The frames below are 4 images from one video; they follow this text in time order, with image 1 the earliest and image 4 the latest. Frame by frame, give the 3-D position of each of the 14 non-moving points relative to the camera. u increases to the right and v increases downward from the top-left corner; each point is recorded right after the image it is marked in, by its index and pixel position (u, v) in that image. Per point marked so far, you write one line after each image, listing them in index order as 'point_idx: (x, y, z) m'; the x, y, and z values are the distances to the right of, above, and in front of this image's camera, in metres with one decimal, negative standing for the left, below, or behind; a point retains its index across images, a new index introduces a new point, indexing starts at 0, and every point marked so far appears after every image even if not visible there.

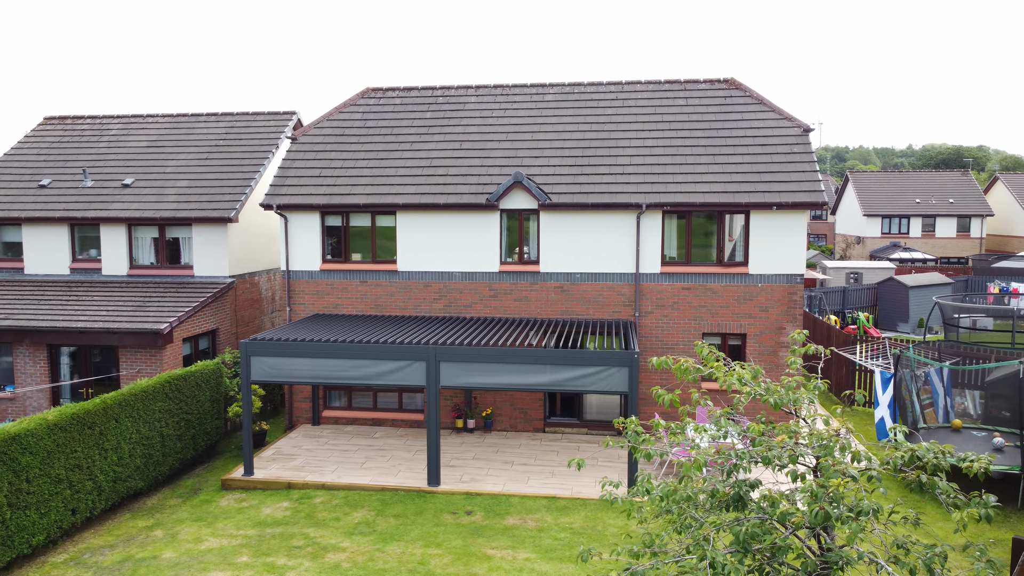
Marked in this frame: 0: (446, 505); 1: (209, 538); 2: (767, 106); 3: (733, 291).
0: (-1.0, -3.3, +12.3) m
1: (-4.2, -3.5, +11.3) m
2: (+5.4, +3.8, +16.9) m
3: (+4.2, -0.1, +15.2) m
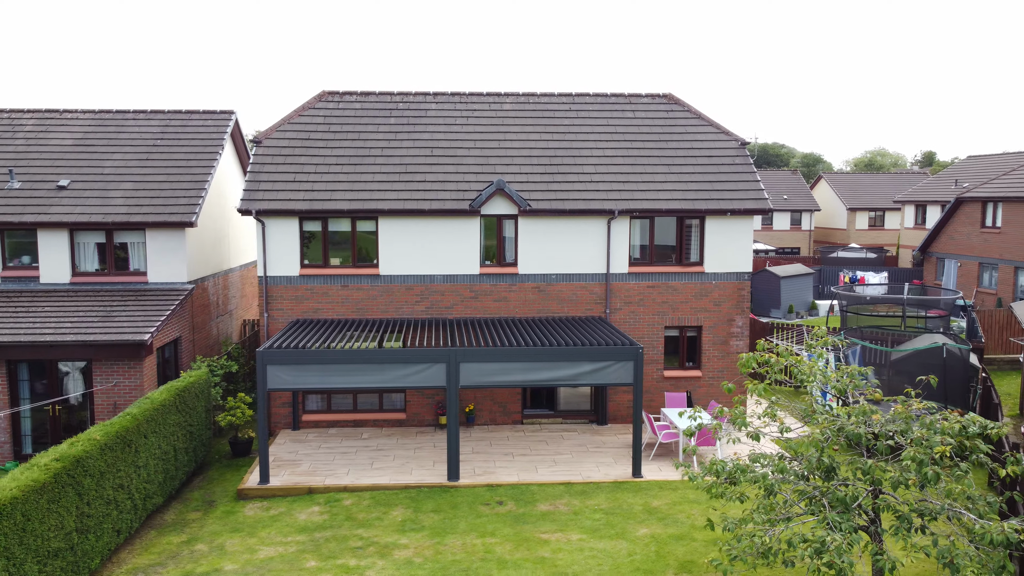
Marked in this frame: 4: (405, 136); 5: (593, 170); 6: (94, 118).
0: (-0.6, -3.4, +13.0) m
1: (-3.5, -3.7, +11.4) m
2: (+4.5, +3.9, +18.8) m
3: (+3.8, 0.0, +16.9) m
4: (-2.3, +3.3, +17.7) m
5: (+1.7, +2.5, +17.3) m
6: (-10.2, +4.2, +19.7) m
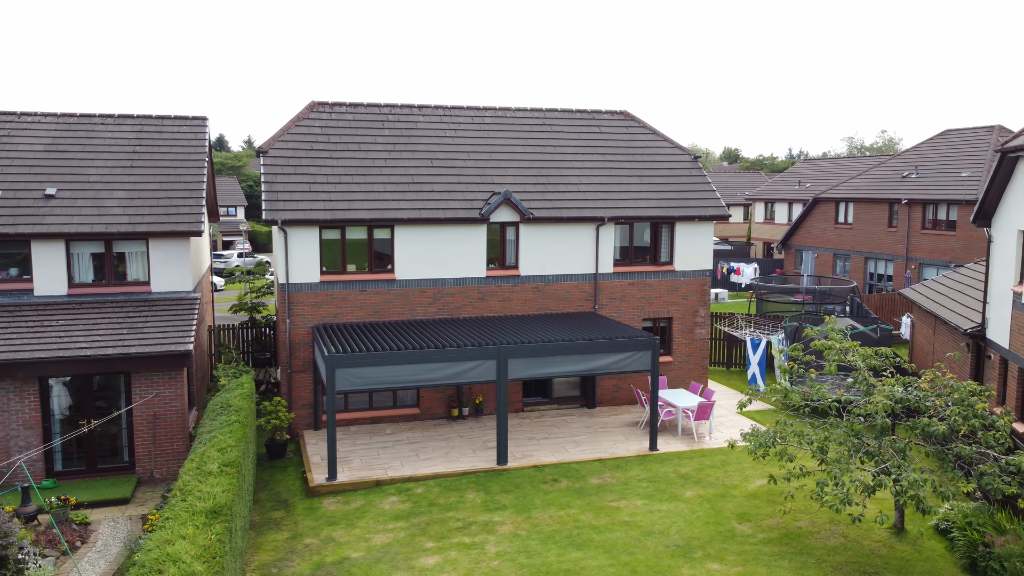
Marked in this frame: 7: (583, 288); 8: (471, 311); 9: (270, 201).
0: (+0.4, -3.4, +14.7) m
1: (-2.2, -3.8, +12.4) m
2: (+3.9, +4.0, +21.3) m
3: (+3.7, +0.1, +19.4) m
4: (-2.5, +3.3, +18.8) m
5: (+1.5, +2.6, +19.3) m
6: (-10.7, +3.9, +18.9) m
7: (+1.6, 0.0, +18.8) m
8: (-0.9, -0.5, +18.1) m
9: (-5.0, +1.8, +16.6) m
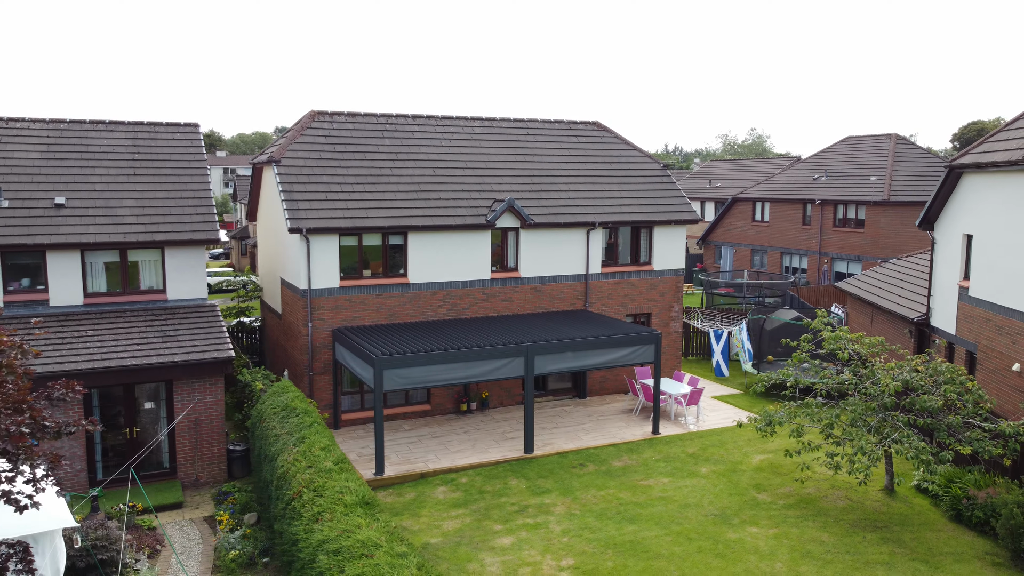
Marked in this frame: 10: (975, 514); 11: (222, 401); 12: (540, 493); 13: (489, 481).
0: (+0.9, -3.5, +16.1) m
1: (-1.2, -3.9, +13.5) m
2: (+3.3, +4.1, +23.1) m
3: (+3.5, +0.1, +21.2) m
4: (-2.6, +3.2, +19.6) m
5: (+1.4, +2.6, +20.7) m
6: (-10.7, +3.7, +18.6) m
7: (+1.6, 0.0, +20.3) m
8: (-0.9, -0.6, +19.2) m
9: (-4.7, +1.7, +17.2) m
10: (+7.3, -3.6, +12.8) m
11: (-5.6, -2.2, +15.5) m
12: (+0.5, -3.7, +14.6) m
13: (-0.5, -3.6, +15.2) m
